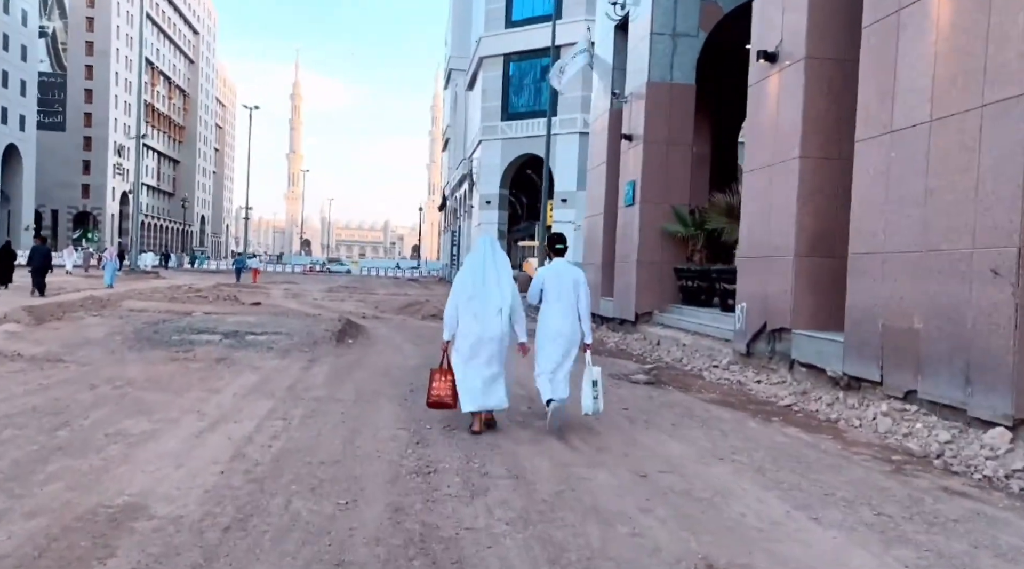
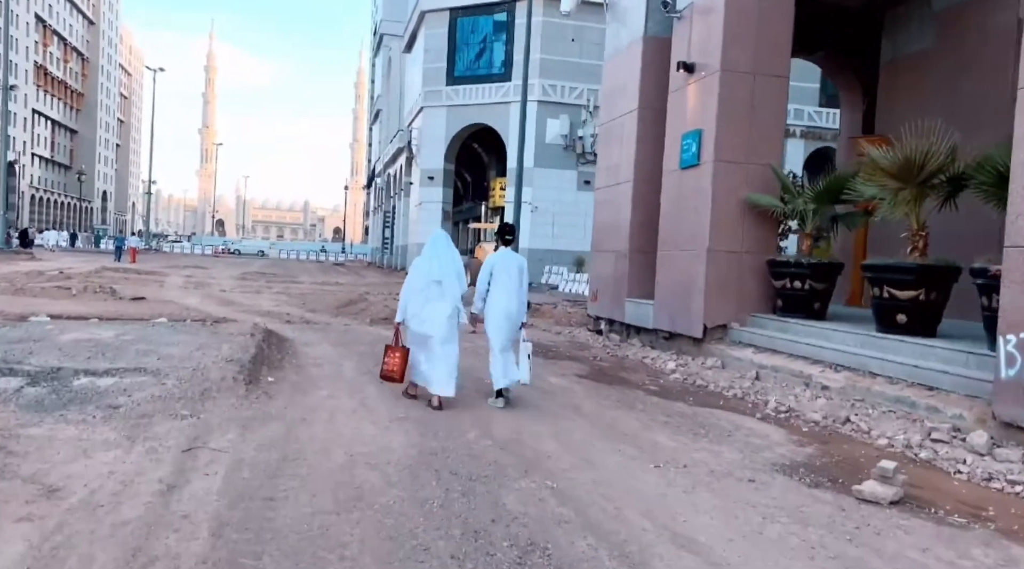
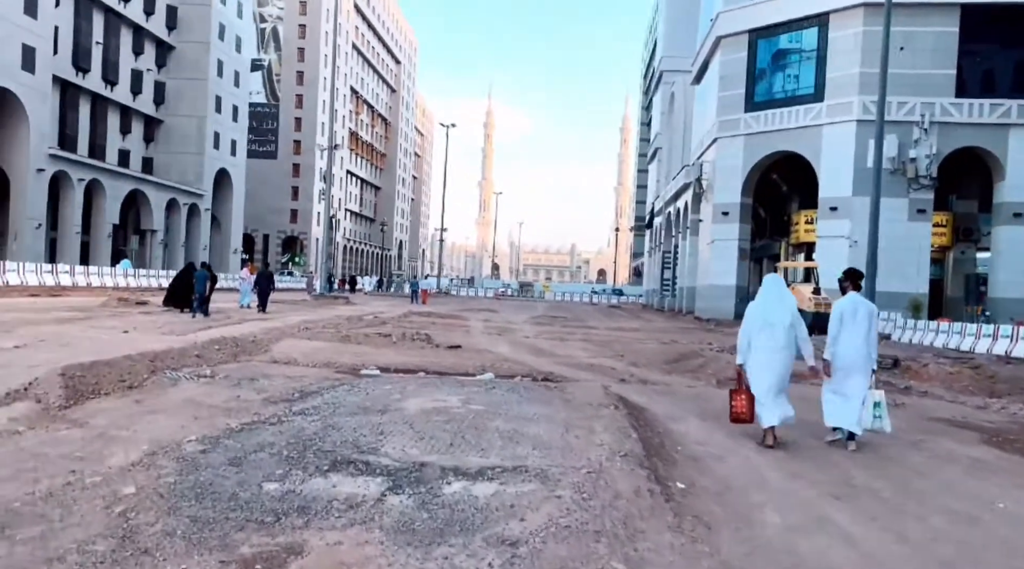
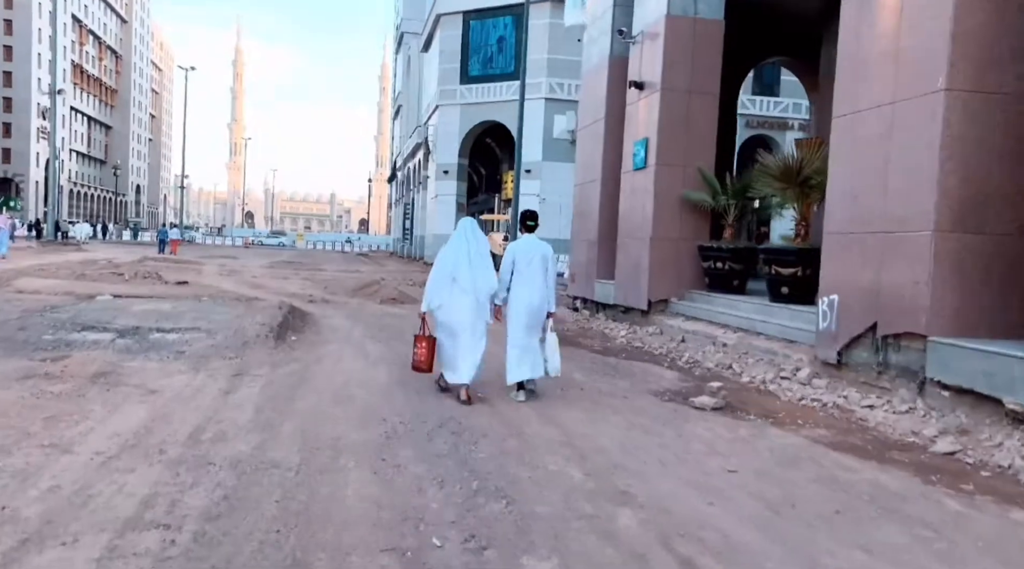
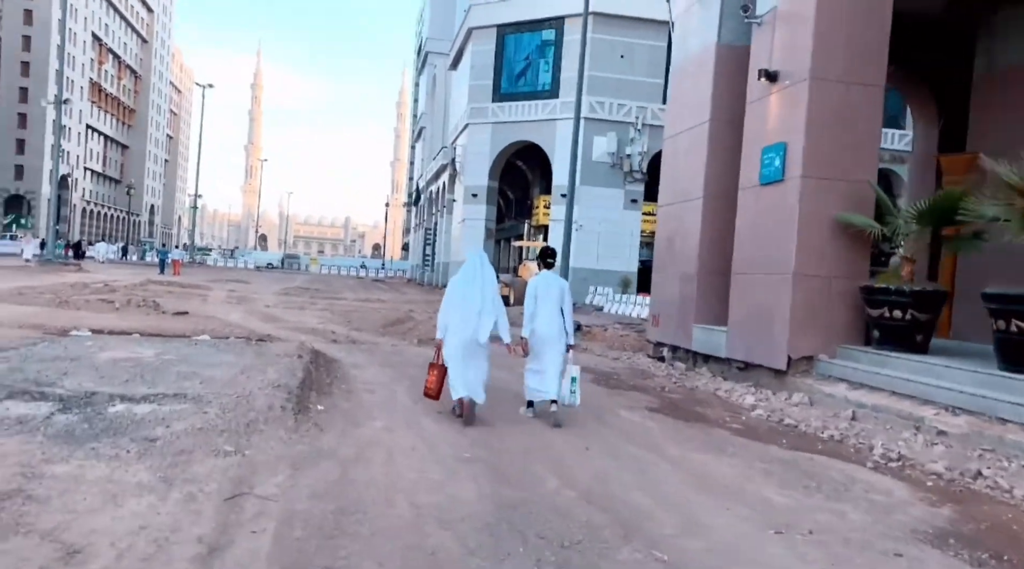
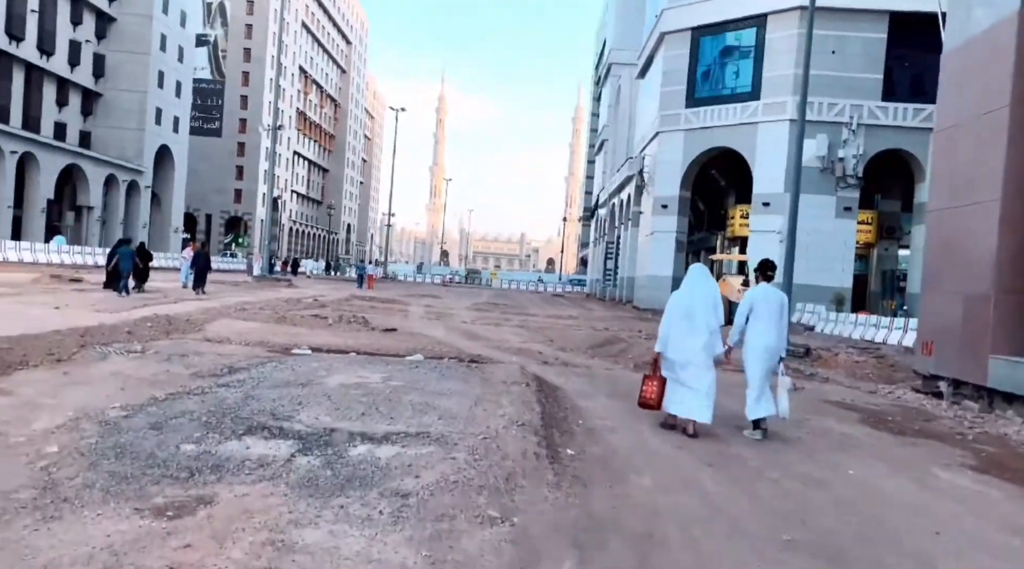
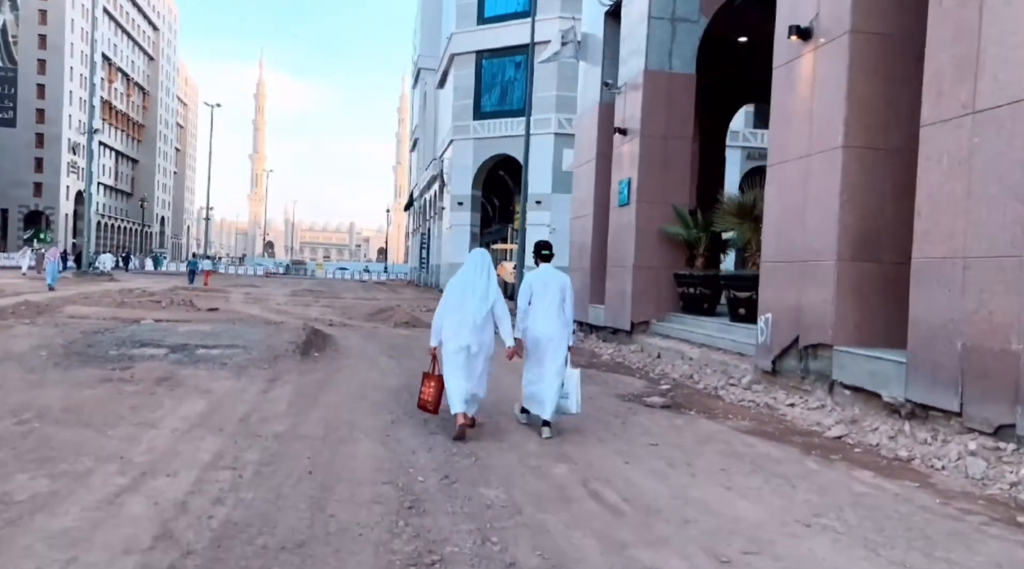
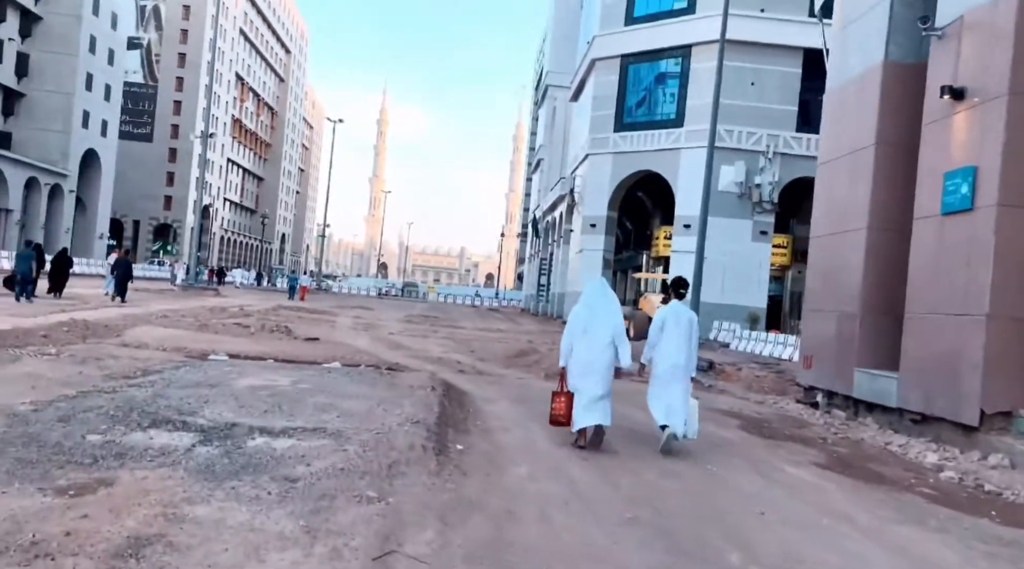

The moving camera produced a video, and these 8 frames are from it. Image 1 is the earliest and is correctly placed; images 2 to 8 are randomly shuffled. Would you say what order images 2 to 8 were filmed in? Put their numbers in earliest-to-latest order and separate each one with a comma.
7, 4, 2, 5, 8, 6, 3
